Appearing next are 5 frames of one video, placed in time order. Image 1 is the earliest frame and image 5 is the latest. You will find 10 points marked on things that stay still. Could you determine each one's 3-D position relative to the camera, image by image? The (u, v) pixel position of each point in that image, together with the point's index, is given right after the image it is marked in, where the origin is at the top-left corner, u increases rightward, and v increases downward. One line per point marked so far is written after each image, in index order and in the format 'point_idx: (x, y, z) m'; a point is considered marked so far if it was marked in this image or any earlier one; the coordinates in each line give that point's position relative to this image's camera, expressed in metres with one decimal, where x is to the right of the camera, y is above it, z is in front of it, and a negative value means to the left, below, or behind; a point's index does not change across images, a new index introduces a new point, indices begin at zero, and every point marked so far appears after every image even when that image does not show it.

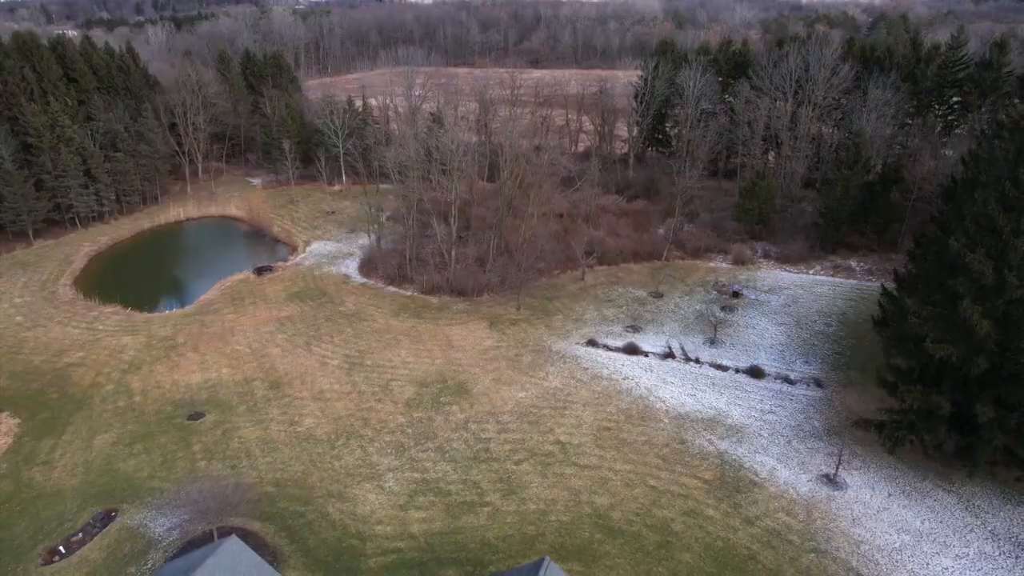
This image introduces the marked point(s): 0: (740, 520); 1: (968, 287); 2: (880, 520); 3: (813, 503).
0: (+6.8, -6.8, +19.2) m
1: (+13.6, +0.1, +19.3) m
2: (+10.9, -6.8, +19.2) m
3: (+9.2, -6.6, +19.9) m
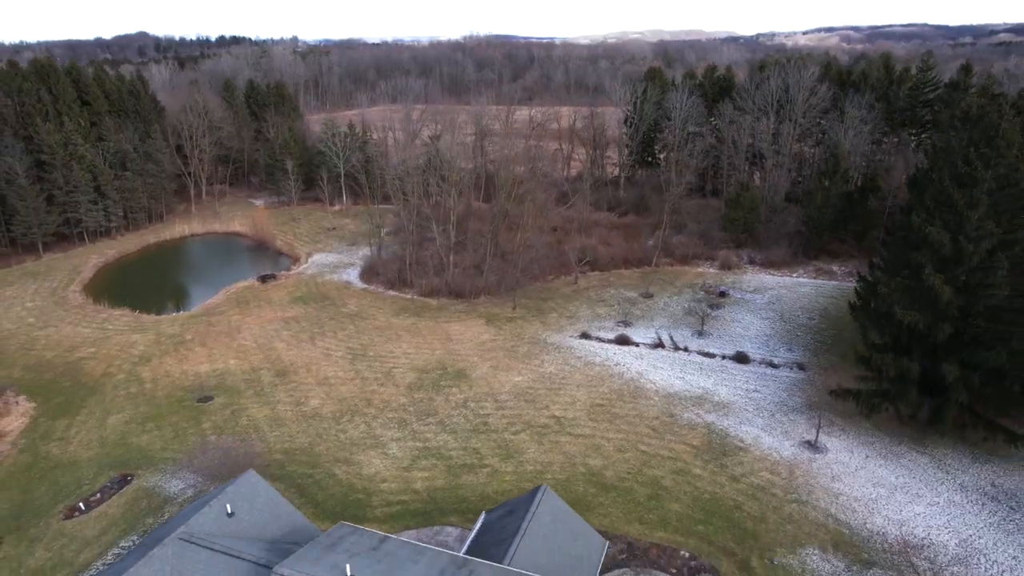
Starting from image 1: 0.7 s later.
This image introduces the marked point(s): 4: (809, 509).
0: (+6.7, -5.9, +20.3) m
1: (+13.5, +1.0, +20.9) m
2: (+10.8, -5.9, +20.4) m
3: (+9.2, -5.7, +21.1) m
4: (+8.6, -6.4, +18.8) m
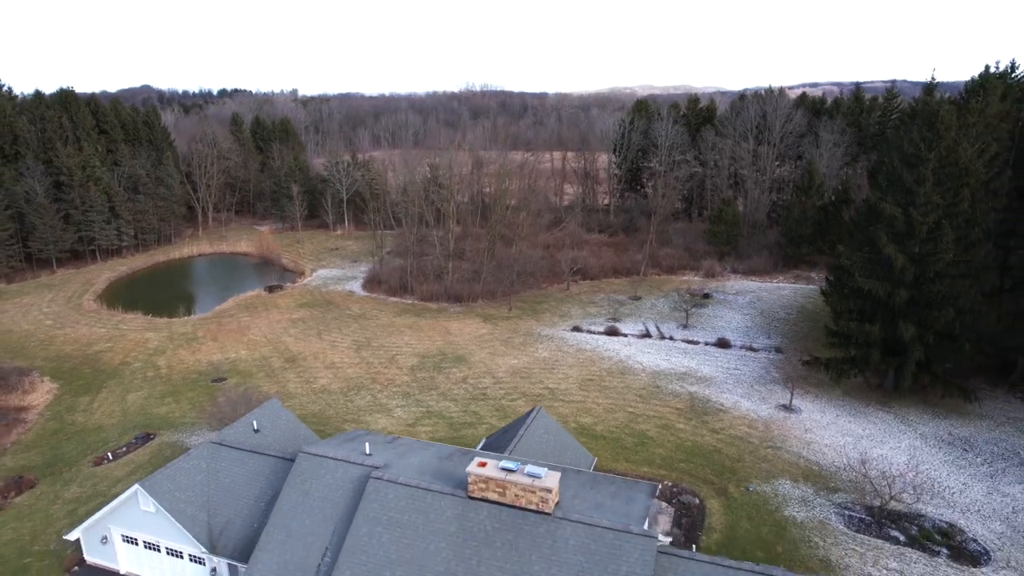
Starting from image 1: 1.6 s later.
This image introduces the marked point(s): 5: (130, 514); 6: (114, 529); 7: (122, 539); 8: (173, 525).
0: (+6.6, -4.8, +22.0) m
1: (+13.4, +2.1, +23.2) m
2: (+10.7, -4.8, +22.1) m
3: (+9.1, -4.6, +22.8) m
4: (+8.5, -5.2, +20.5) m
5: (-8.4, -4.9, +14.2) m
6: (-8.9, -5.4, +14.5) m
7: (-8.7, -5.6, +14.5) m
8: (-7.2, -4.9, +13.7) m
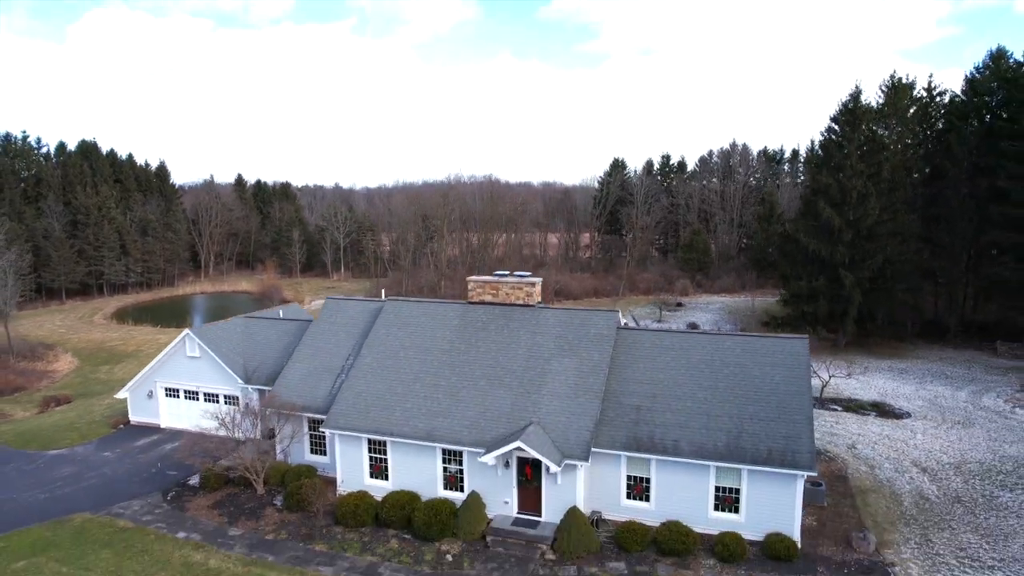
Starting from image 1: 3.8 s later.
0: (+6.2, -3.0, +24.6) m
1: (+12.9, +3.6, +27.0) m
2: (+10.3, -3.0, +24.8) m
3: (+8.6, -3.0, +25.5) m
4: (+8.1, -3.1, +23.1) m
5: (-8.6, -2.0, +16.6) m
6: (-9.1, -2.5, +16.8) m
7: (-9.0, -2.7, +16.8) m
8: (-7.4, -1.9, +16.1) m
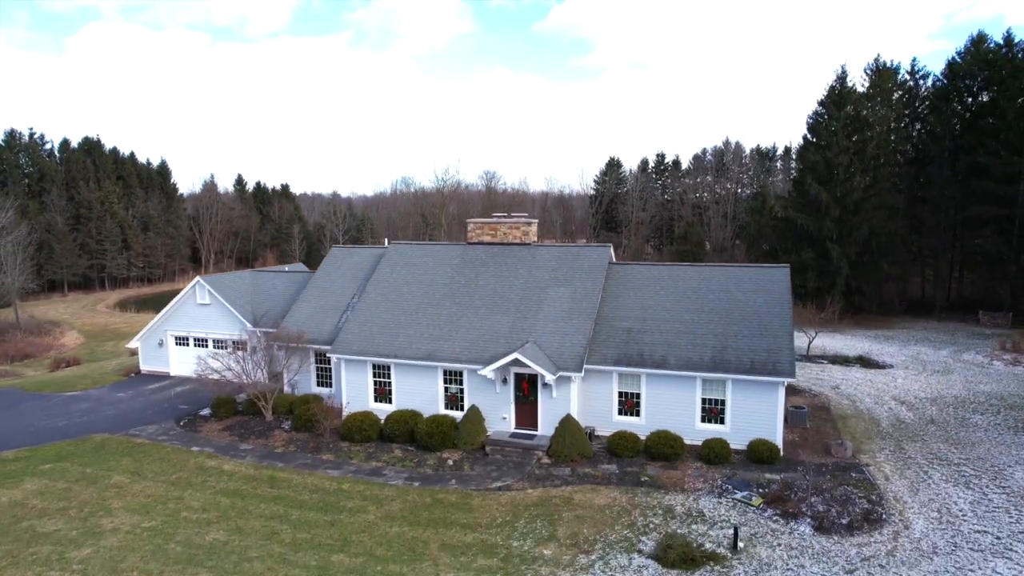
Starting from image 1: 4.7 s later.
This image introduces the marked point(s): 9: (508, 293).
0: (+6.1, -1.9, +25.3) m
1: (+12.8, +4.7, +27.9) m
2: (+10.2, -1.9, +25.5) m
3: (+8.5, -1.8, +26.2) m
4: (+8.0, -1.9, +23.8) m
5: (-8.7, -0.7, +17.2) m
6: (-9.2, -1.2, +17.4) m
7: (-9.0, -1.4, +17.5) m
8: (-7.5, -0.6, +16.7) m
9: (-0.1, -0.1, +13.5) m
